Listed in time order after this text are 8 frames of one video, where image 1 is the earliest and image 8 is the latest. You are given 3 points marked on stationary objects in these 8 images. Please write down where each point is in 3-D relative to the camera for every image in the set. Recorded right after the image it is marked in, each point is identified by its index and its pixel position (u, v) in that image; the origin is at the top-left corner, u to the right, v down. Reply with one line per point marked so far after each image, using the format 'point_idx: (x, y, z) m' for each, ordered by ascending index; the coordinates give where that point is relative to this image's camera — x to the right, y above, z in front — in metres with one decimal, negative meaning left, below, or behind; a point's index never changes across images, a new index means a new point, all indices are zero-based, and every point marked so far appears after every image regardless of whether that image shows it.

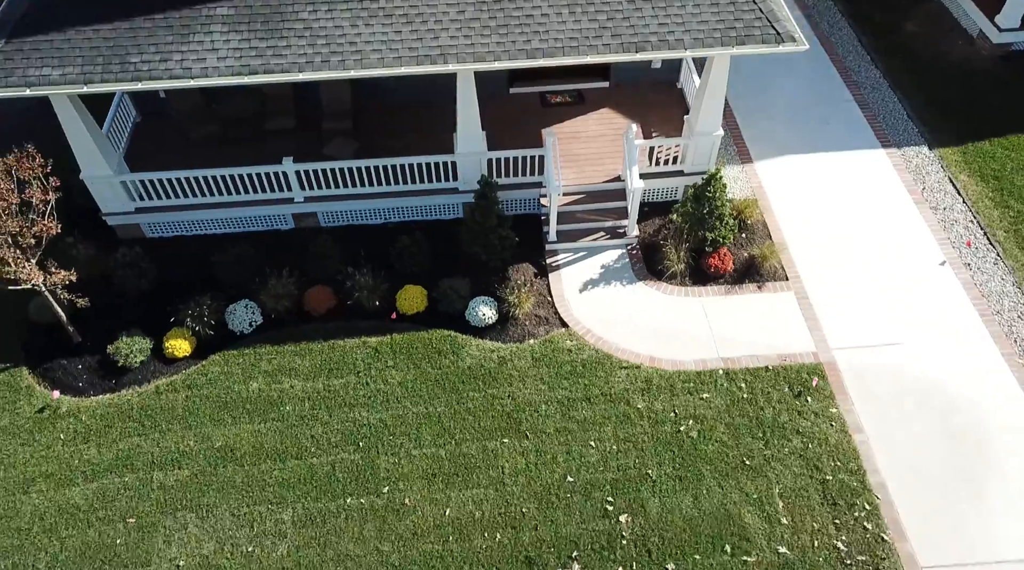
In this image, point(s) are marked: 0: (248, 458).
0: (-3.7, -2.5, +12.7) m
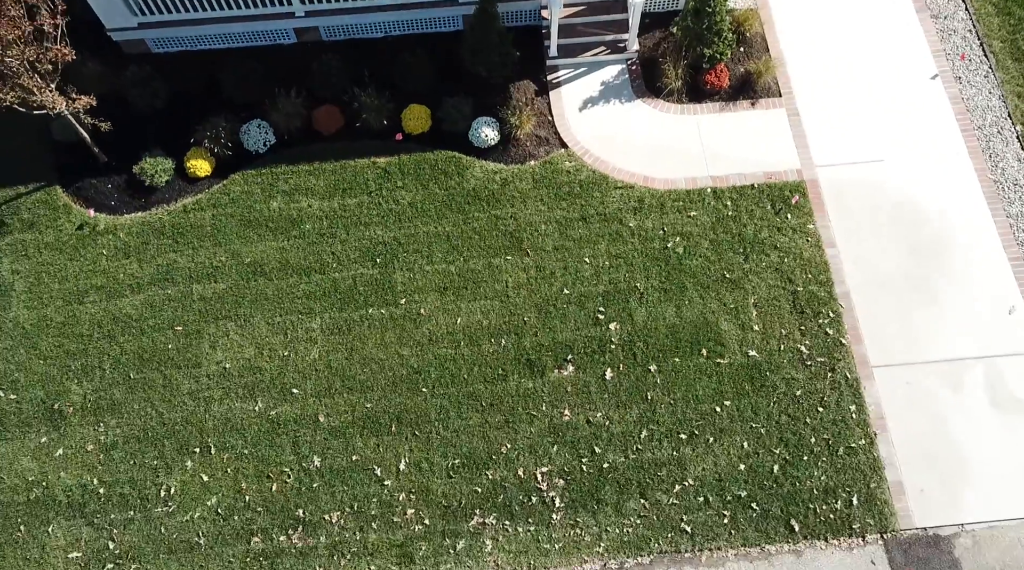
0: (-3.7, +0.2, +14.2) m
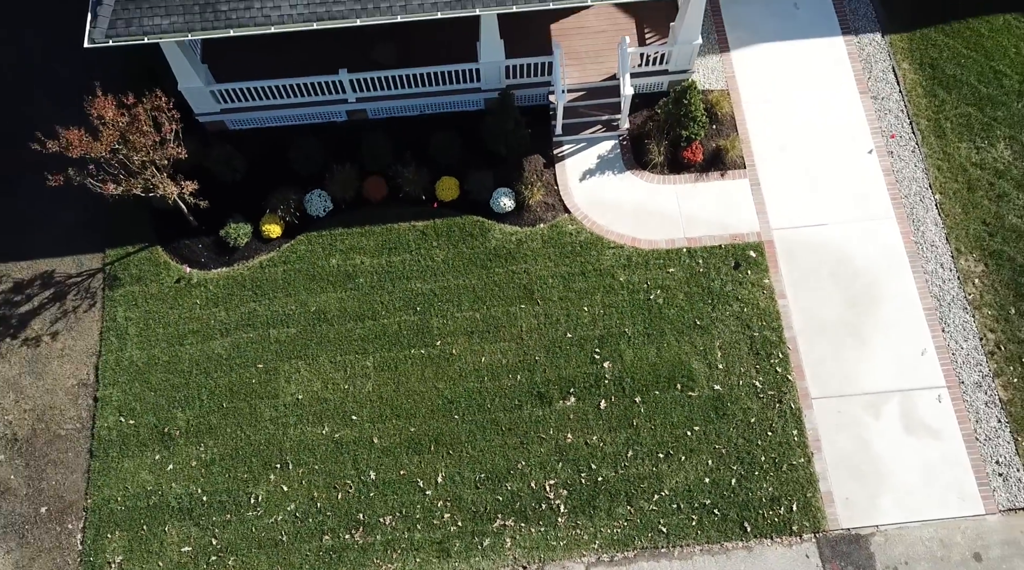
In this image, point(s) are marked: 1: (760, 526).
0: (-3.4, -0.7, +17.5) m
1: (+4.6, -4.4, +16.5) m
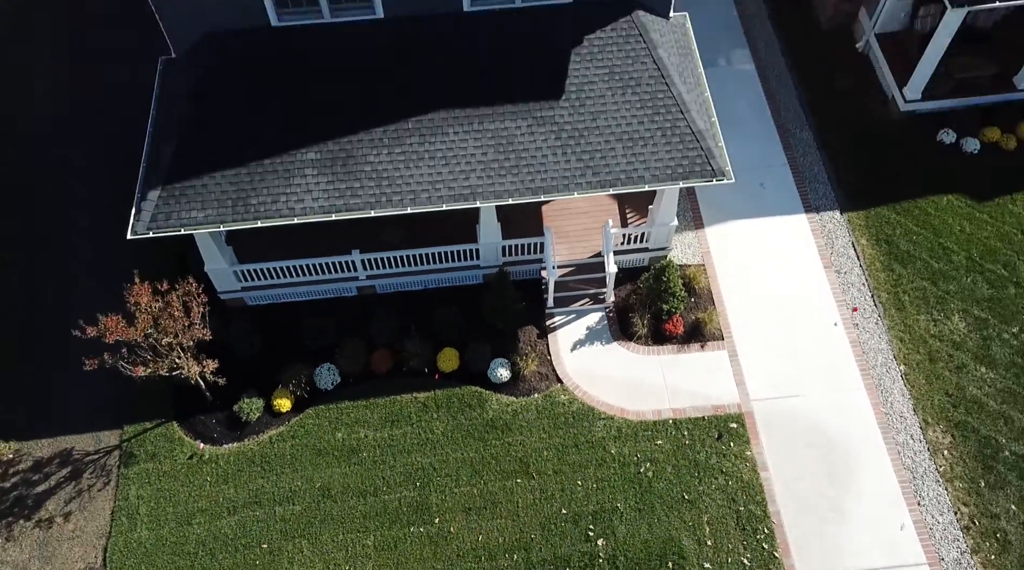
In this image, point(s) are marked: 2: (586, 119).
0: (-3.5, -4.2, +17.8) m
1: (+4.6, -7.8, +16.8) m
2: (+1.5, +3.3, +18.2) m
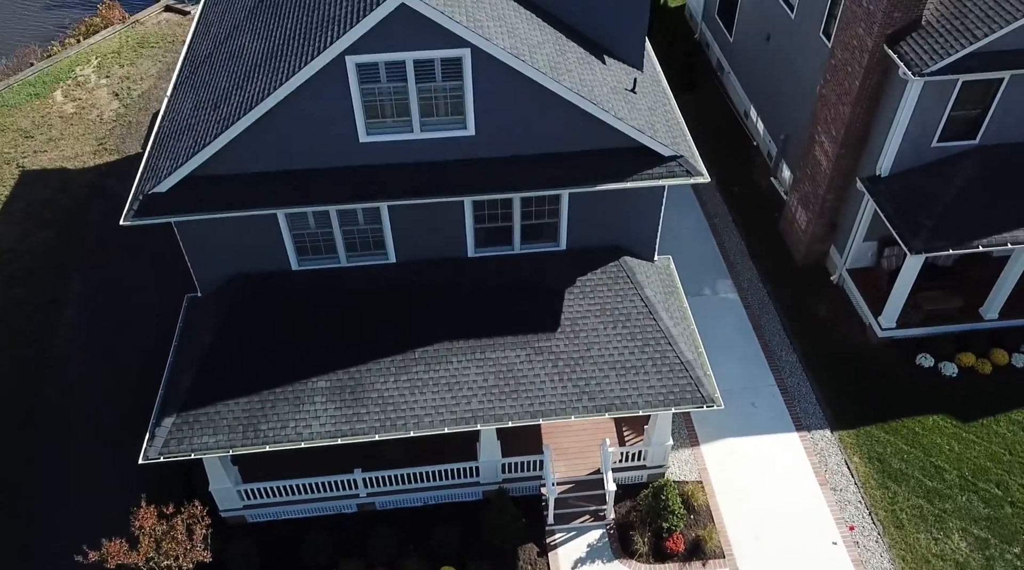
0: (-3.4, -8.6, +17.2) m
1: (+4.6, -11.9, +15.4) m
2: (+1.5, -1.4, +19.3) m
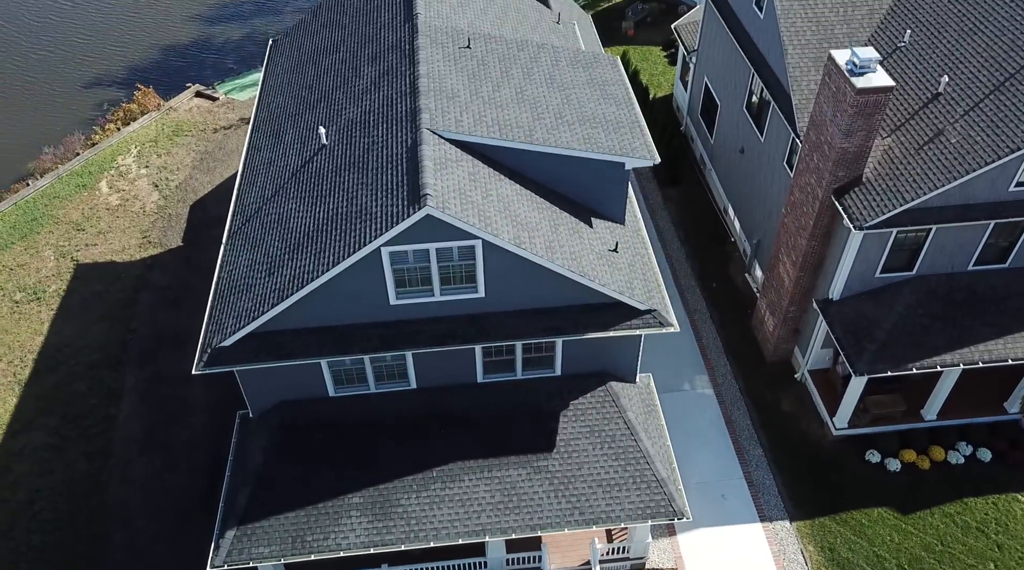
0: (-3.4, -12.0, +21.0) m
1: (+4.7, -15.2, +19.2) m
2: (+1.6, -4.7, +23.1) m
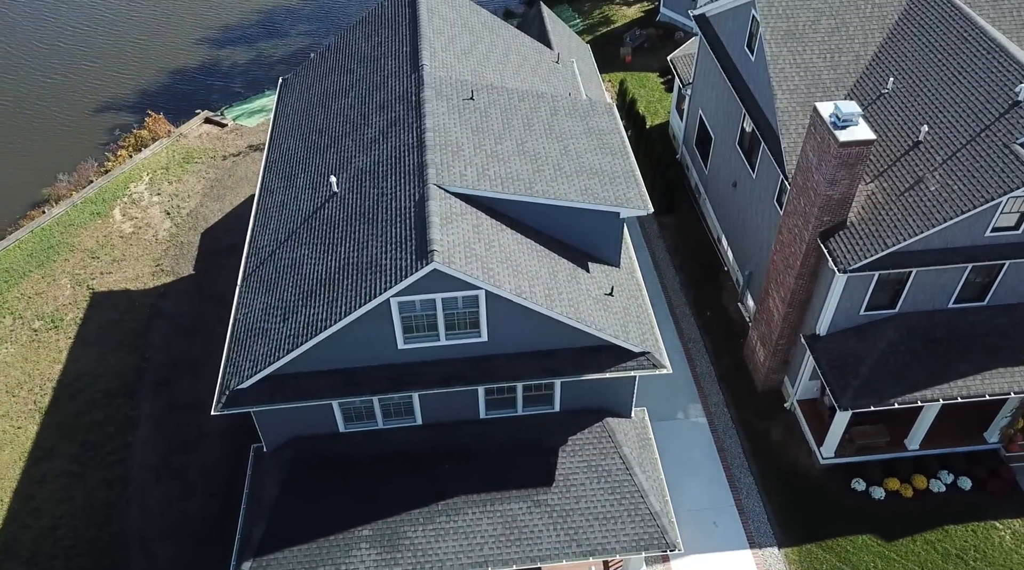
0: (-3.4, -13.2, +22.3) m
1: (+4.7, -16.4, +20.4) m
2: (+1.6, -5.9, +24.4) m
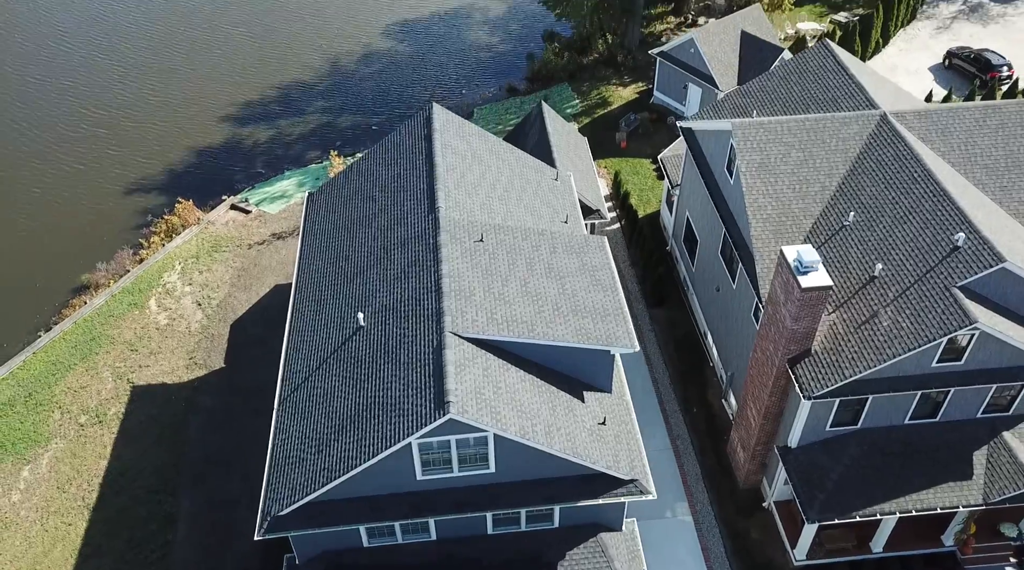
0: (-3.2, -17.3, +25.5) m
1: (+4.9, -20.4, +23.6) m
2: (+1.7, -10.1, +27.8) m
